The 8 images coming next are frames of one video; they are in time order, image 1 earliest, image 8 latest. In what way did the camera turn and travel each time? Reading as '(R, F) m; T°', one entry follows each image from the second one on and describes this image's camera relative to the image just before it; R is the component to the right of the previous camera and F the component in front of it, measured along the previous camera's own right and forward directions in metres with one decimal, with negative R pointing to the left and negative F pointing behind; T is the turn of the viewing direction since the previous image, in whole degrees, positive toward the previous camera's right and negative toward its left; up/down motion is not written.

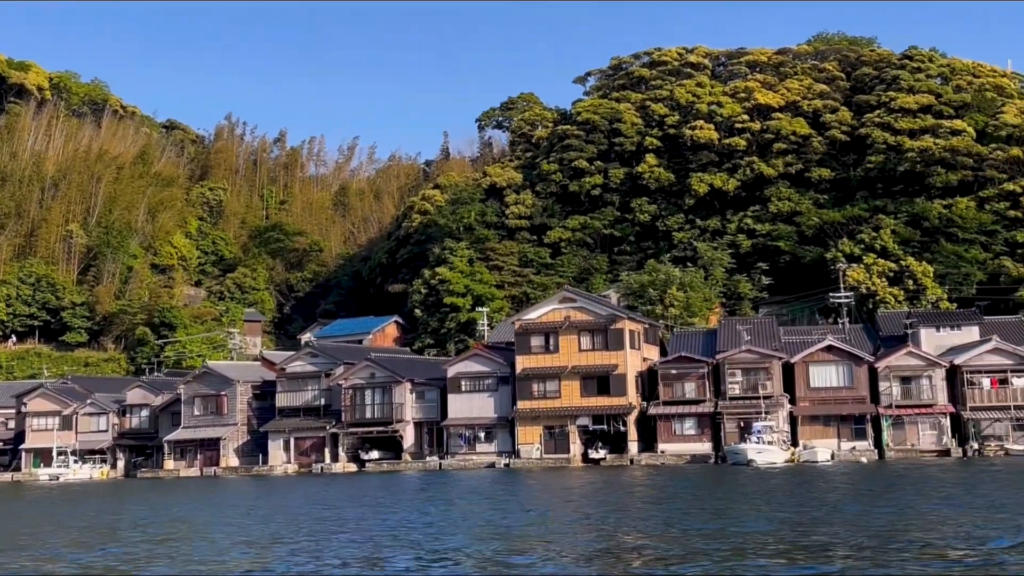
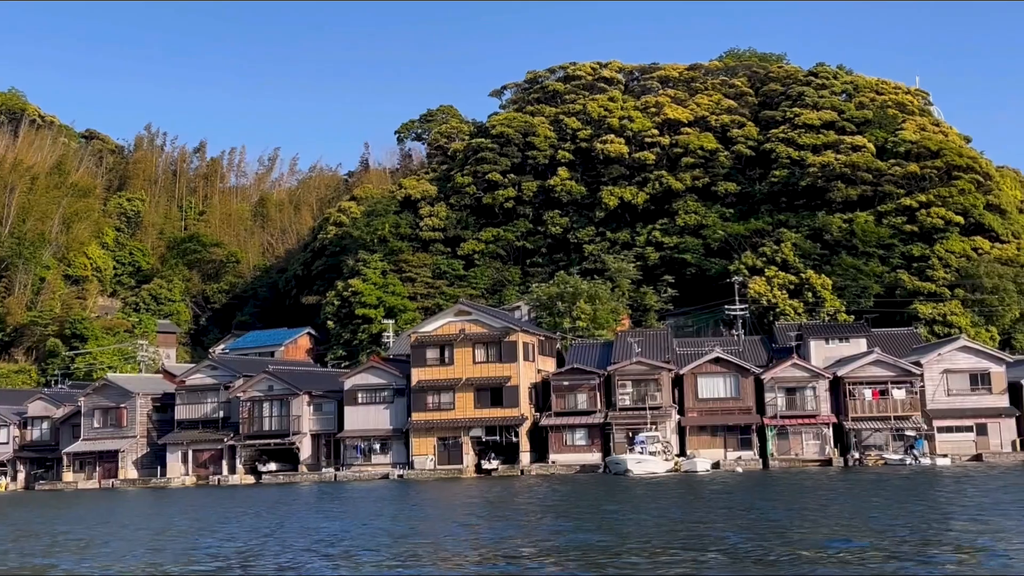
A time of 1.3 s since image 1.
(+1.5, -0.6) m; +2°
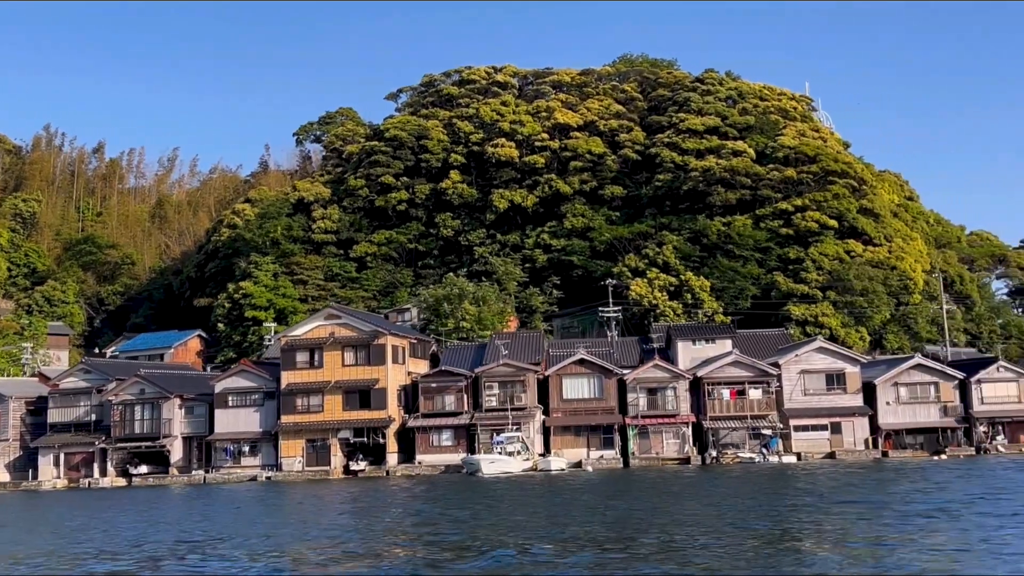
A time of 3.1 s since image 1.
(+2.0, -0.8) m; +3°
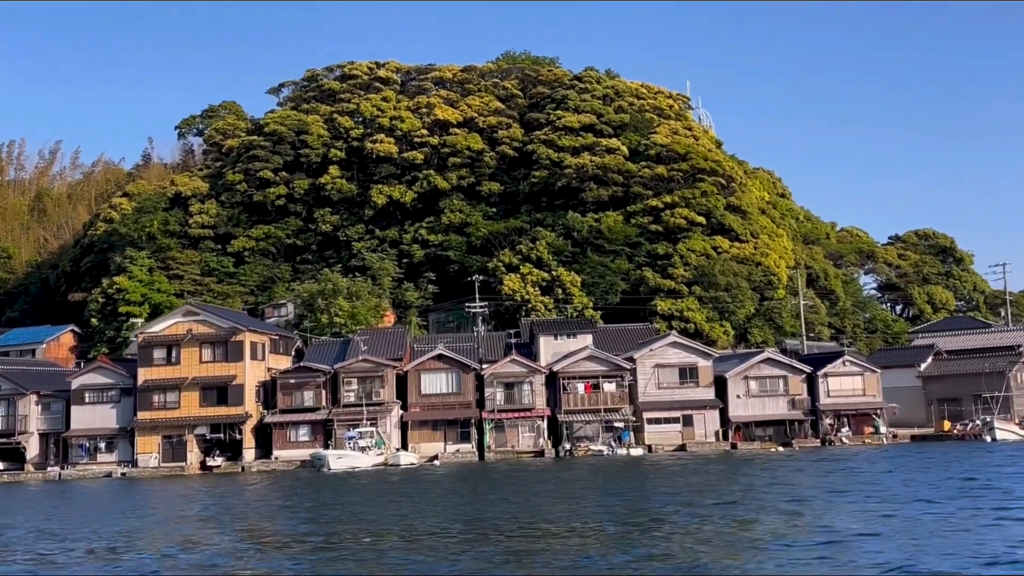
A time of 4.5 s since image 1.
(+1.8, -0.7) m; +4°
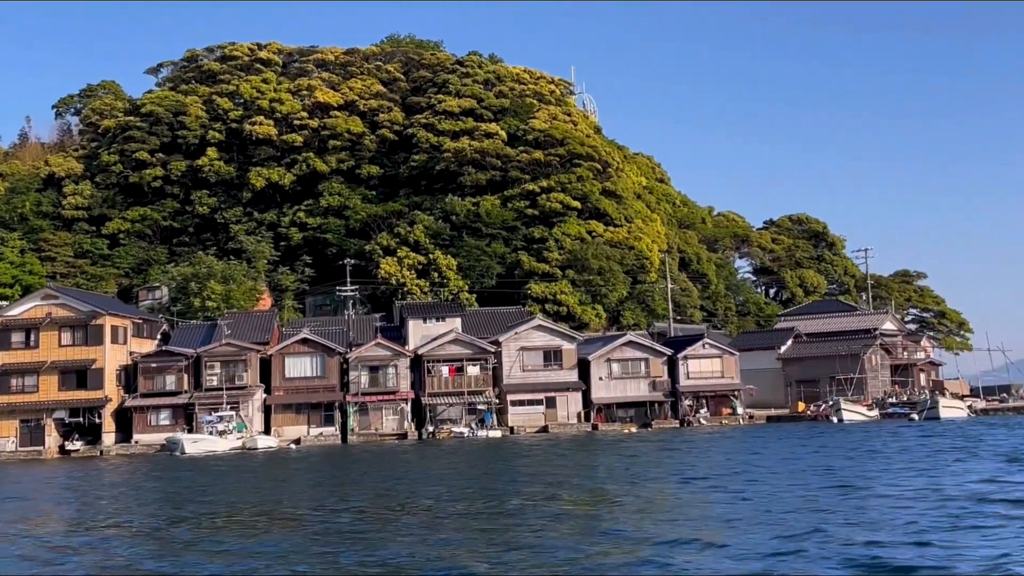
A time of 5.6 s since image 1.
(+1.4, -0.5) m; +4°
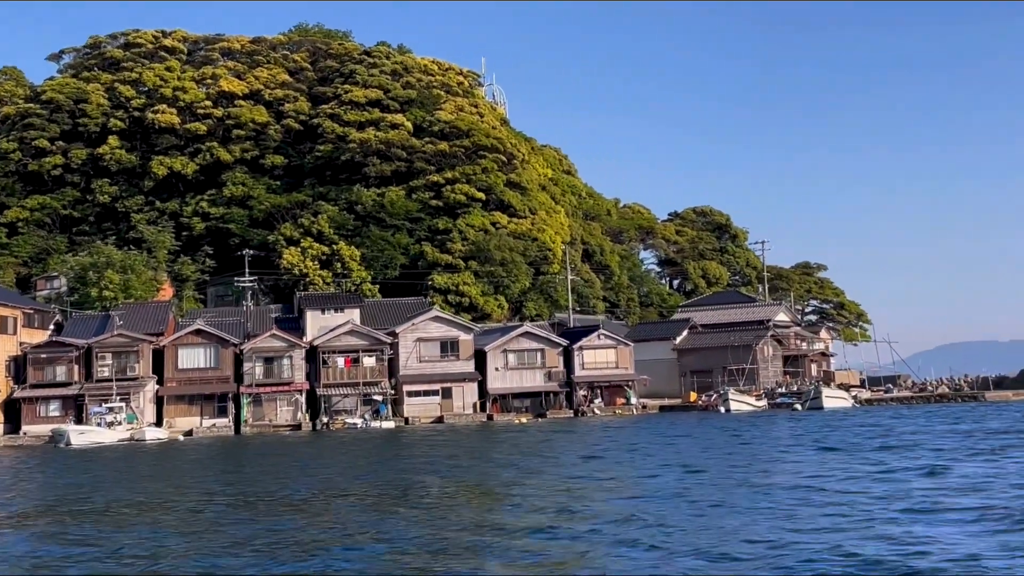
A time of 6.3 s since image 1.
(+1.0, -0.4) m; +3°
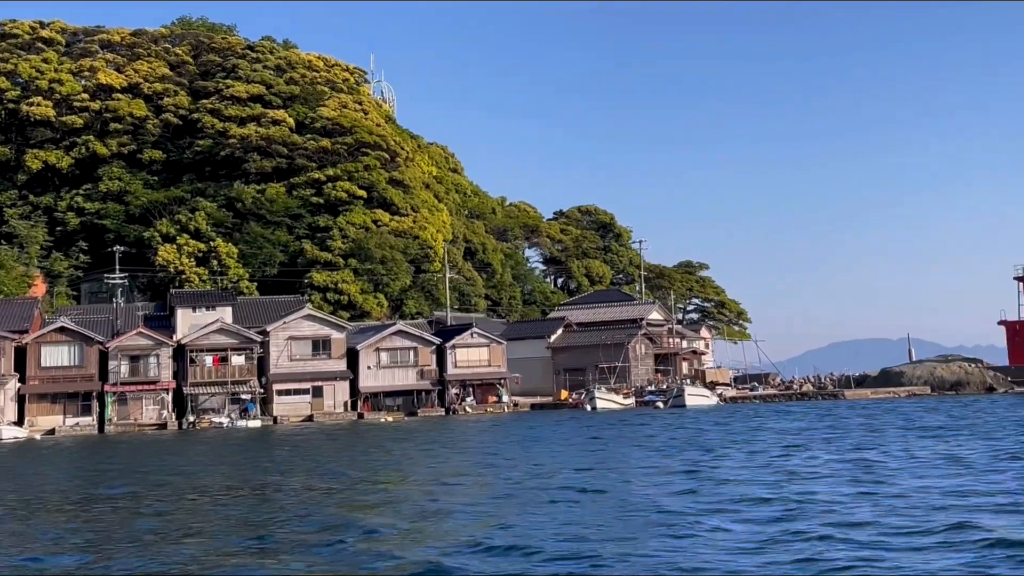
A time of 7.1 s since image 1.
(+1.1, -0.3) m; +4°
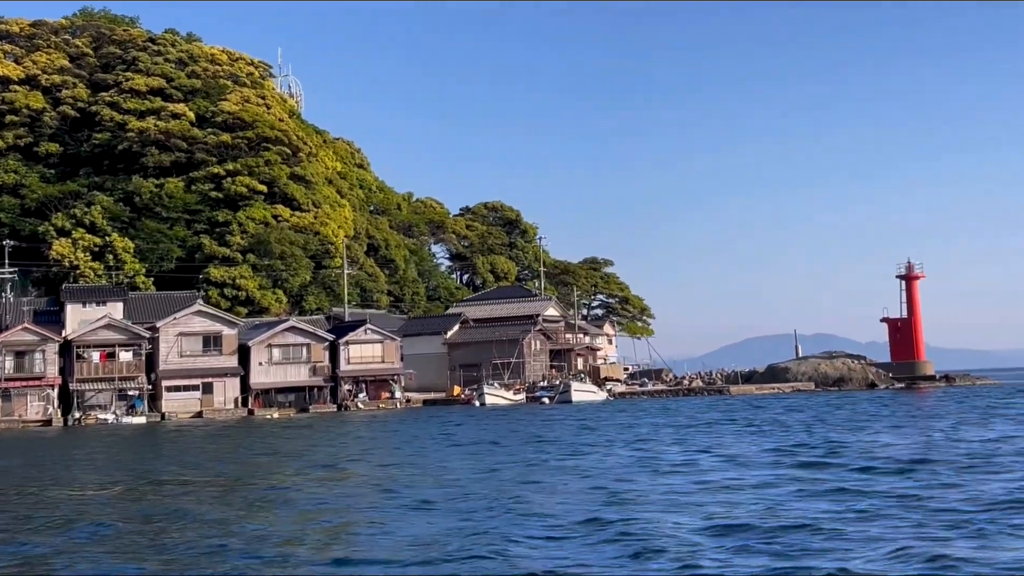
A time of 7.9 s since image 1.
(+1.2, -0.4) m; +3°
